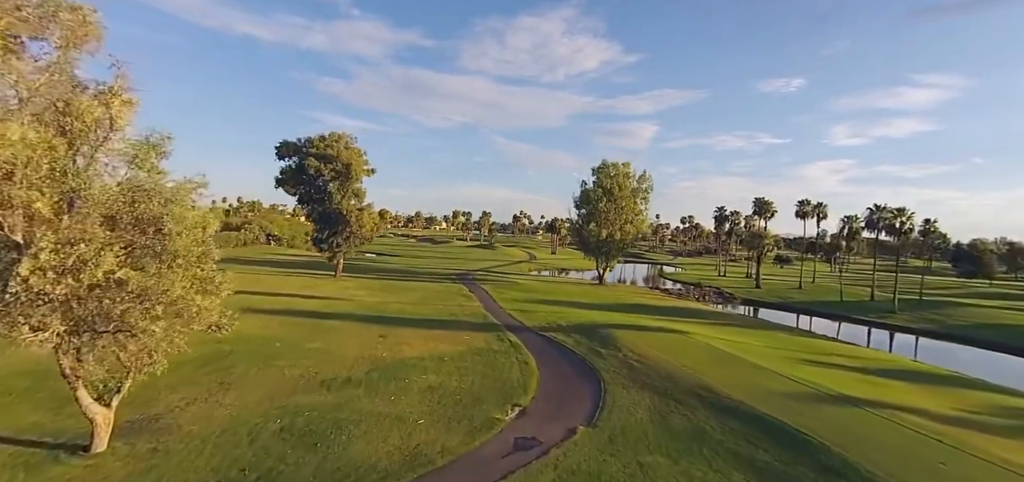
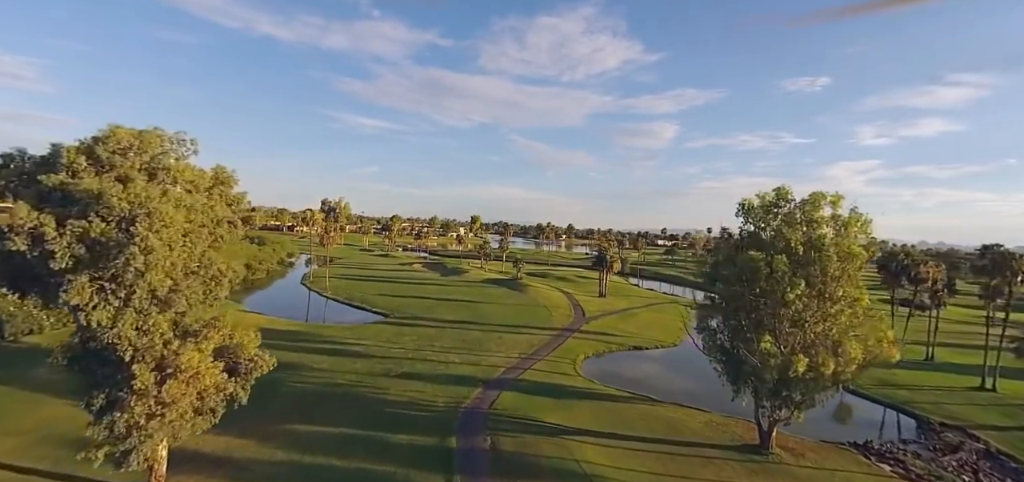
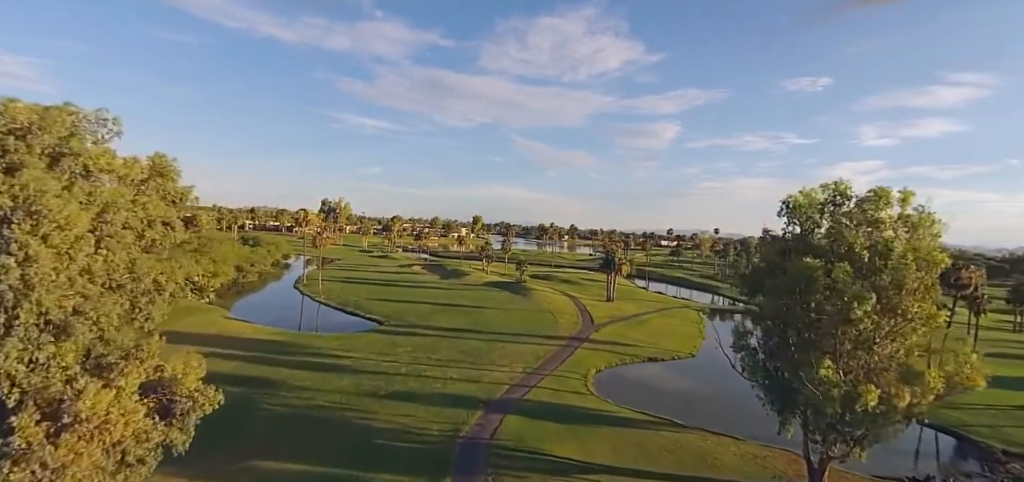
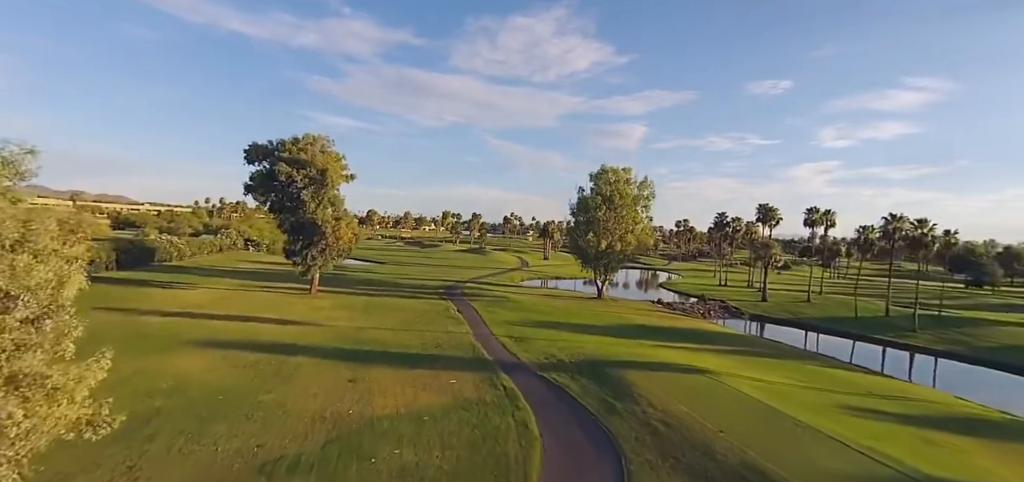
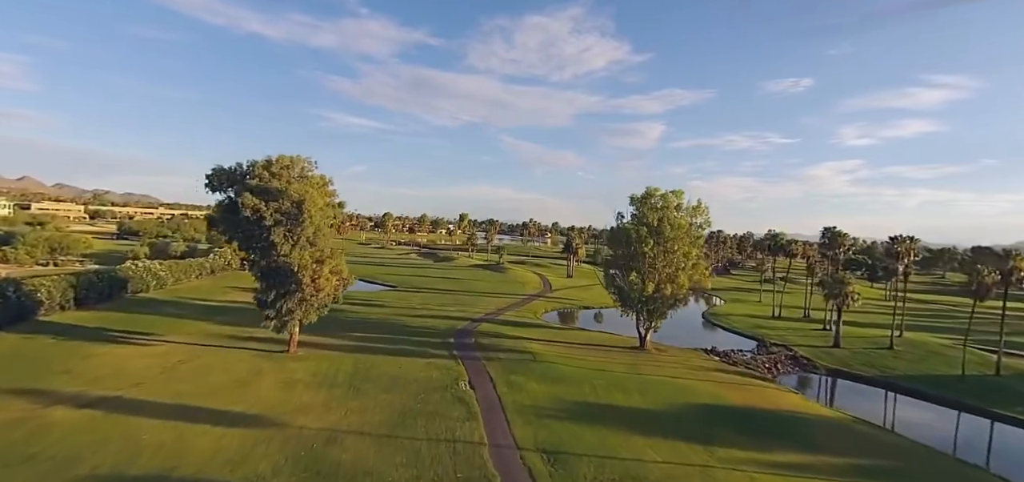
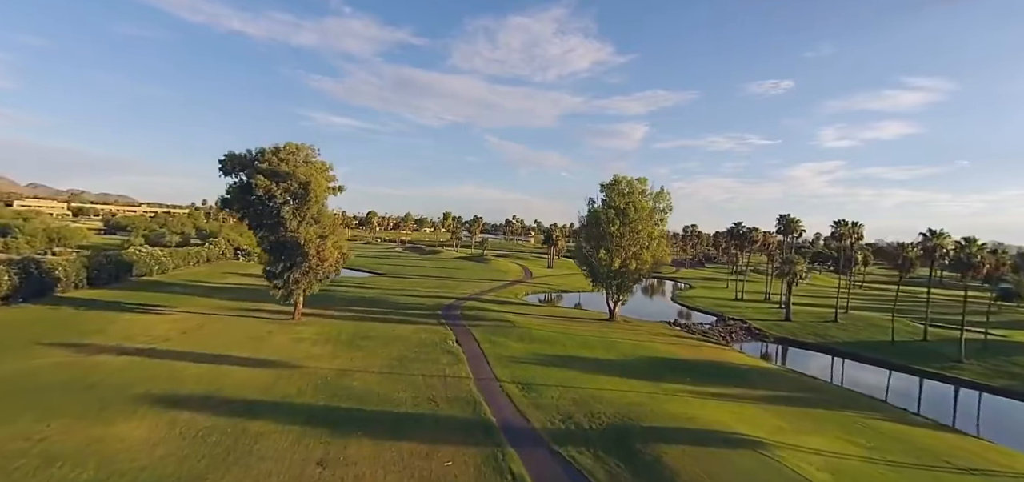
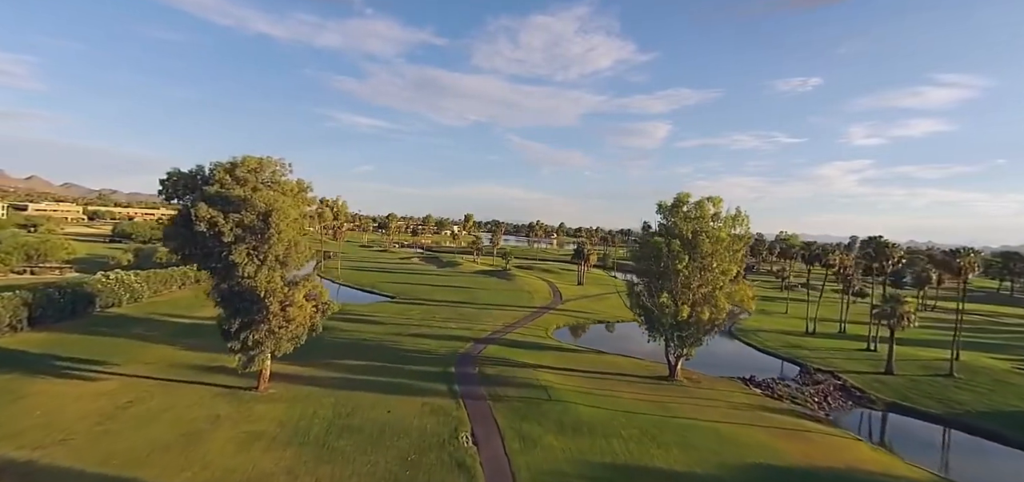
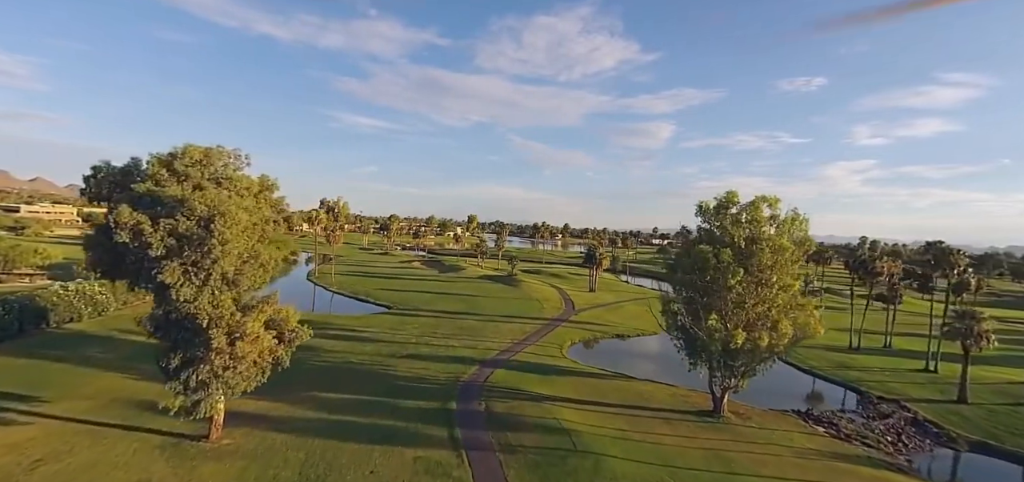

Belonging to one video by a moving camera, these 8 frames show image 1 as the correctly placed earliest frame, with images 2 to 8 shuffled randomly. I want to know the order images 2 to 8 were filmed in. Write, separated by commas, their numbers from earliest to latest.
4, 6, 5, 7, 8, 2, 3
